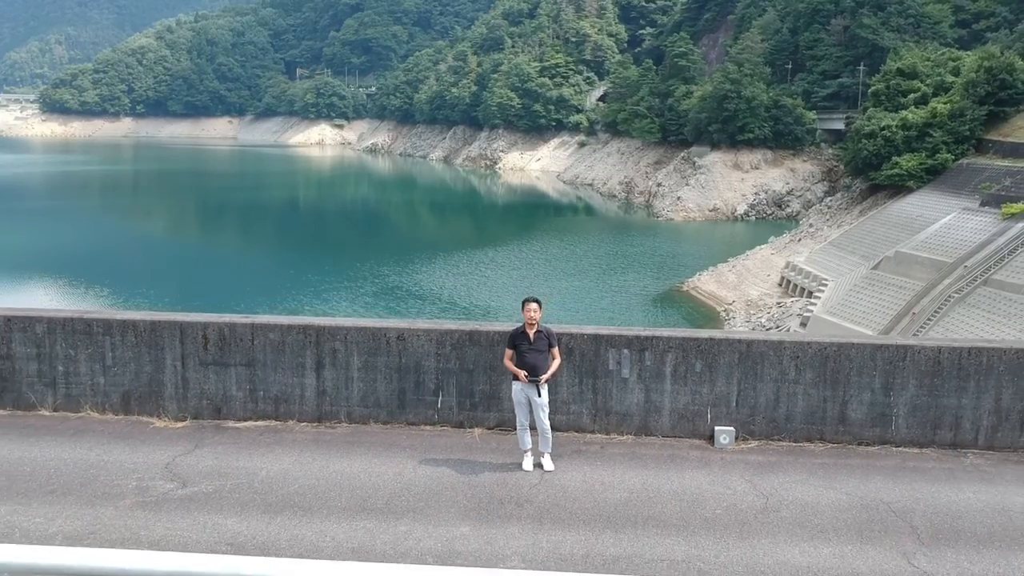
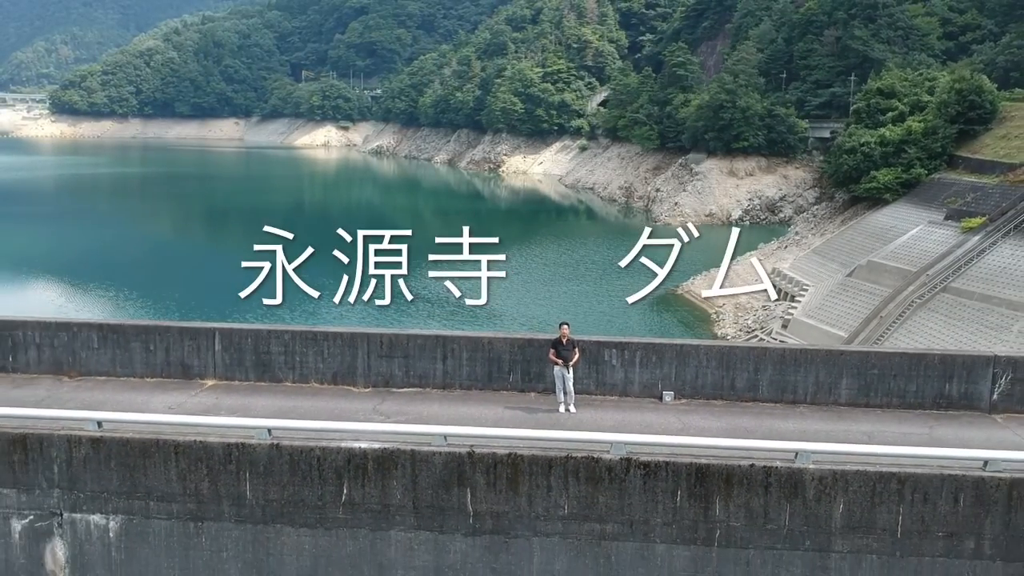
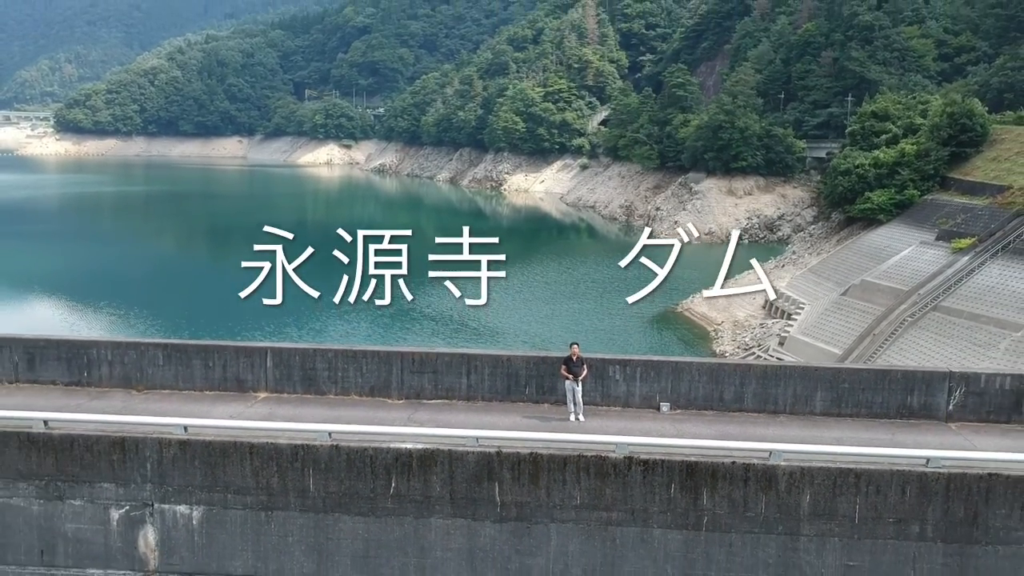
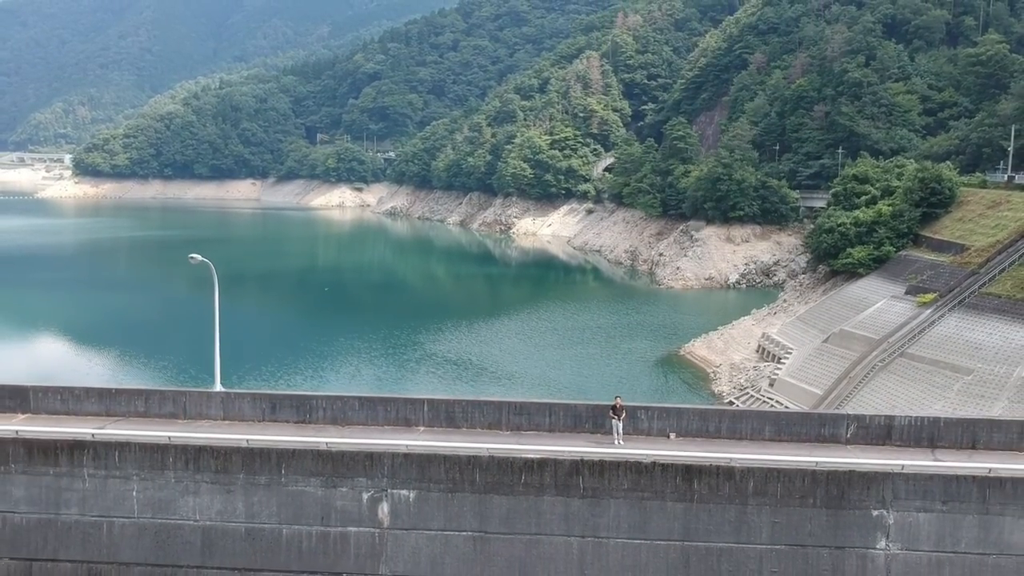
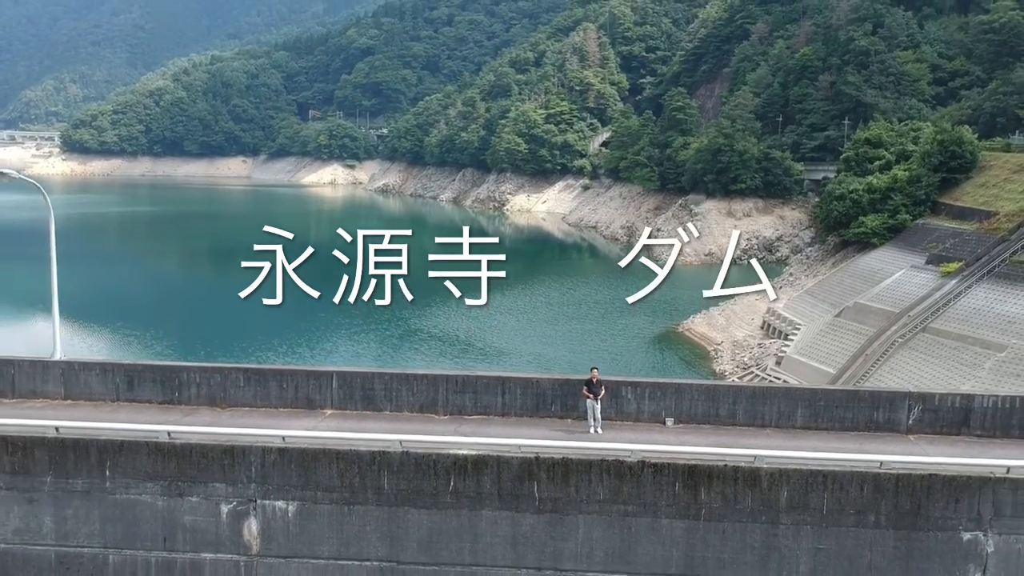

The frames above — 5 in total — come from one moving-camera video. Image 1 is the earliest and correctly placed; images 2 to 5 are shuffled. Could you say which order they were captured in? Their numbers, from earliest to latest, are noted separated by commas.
2, 3, 5, 4
